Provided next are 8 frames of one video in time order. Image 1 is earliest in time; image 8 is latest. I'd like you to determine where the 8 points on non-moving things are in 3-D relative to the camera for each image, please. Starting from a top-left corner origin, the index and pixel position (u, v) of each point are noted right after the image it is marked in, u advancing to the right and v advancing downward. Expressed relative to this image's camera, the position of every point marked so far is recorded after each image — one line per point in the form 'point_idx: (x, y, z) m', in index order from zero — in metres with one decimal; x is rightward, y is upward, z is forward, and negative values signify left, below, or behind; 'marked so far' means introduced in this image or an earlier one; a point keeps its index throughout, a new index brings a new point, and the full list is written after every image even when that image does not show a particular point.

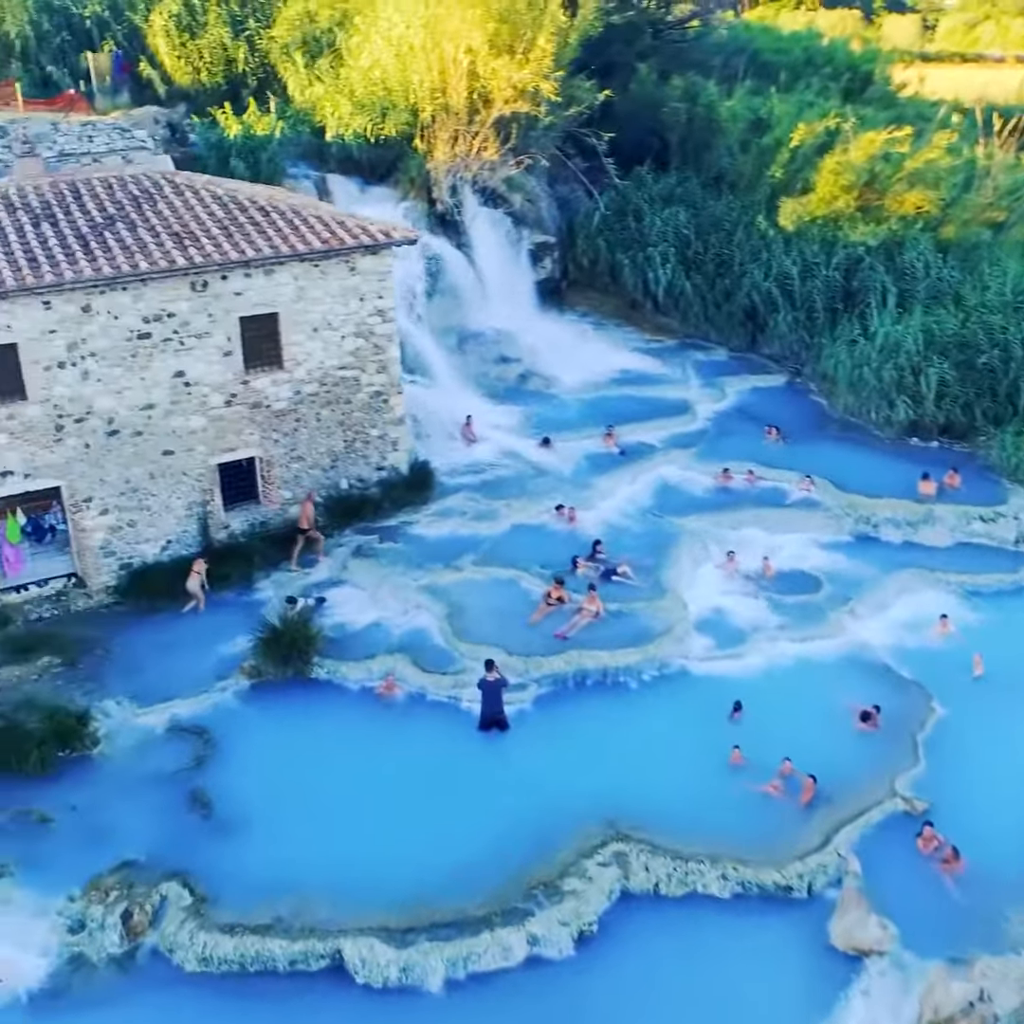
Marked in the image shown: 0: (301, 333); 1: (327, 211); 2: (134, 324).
0: (-2.5, +2.1, +15.0) m
1: (-2.3, +3.7, +15.3) m
2: (-4.2, +2.1, +14.0) m
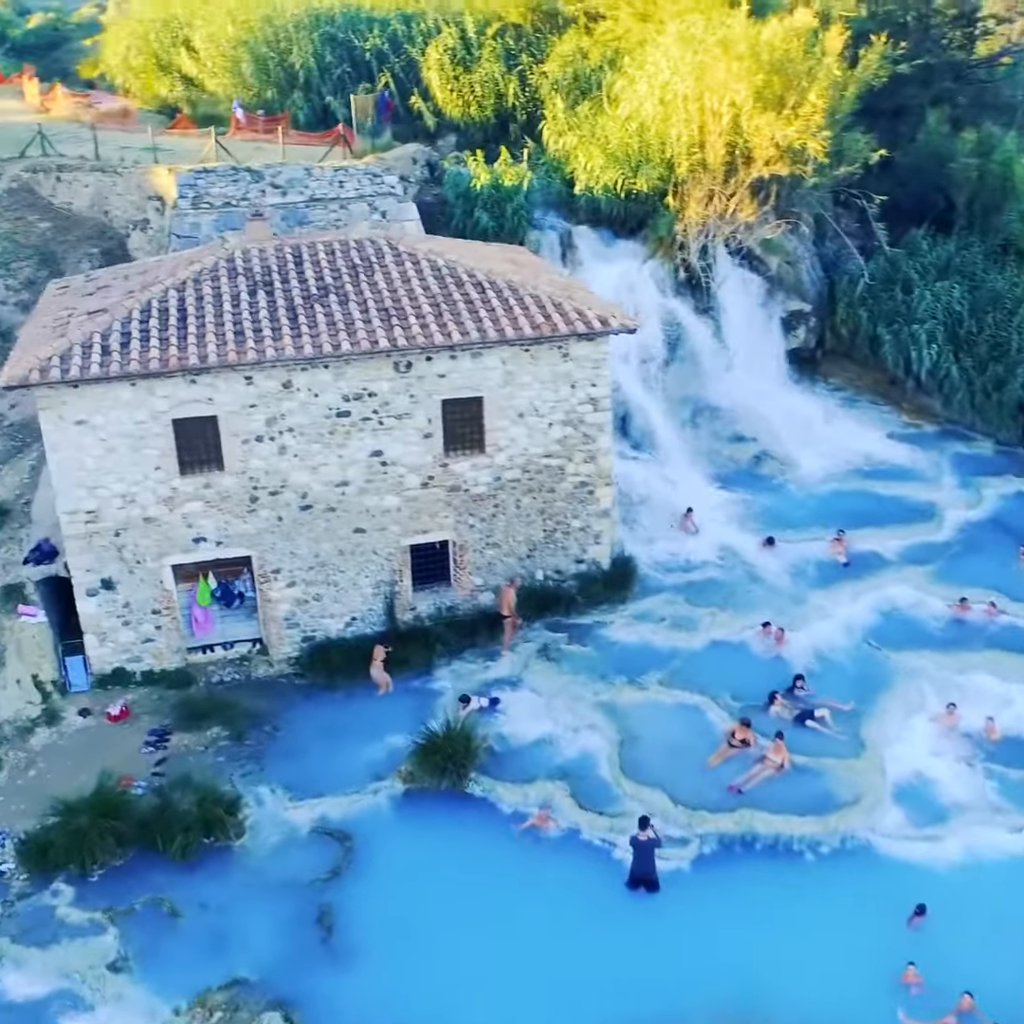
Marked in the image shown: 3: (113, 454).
0: (-0.1, +1.1, +14.4) m
1: (+0.4, +2.6, +14.6) m
2: (-2.0, +1.2, +13.8) m
3: (-4.3, +0.6, +13.5) m
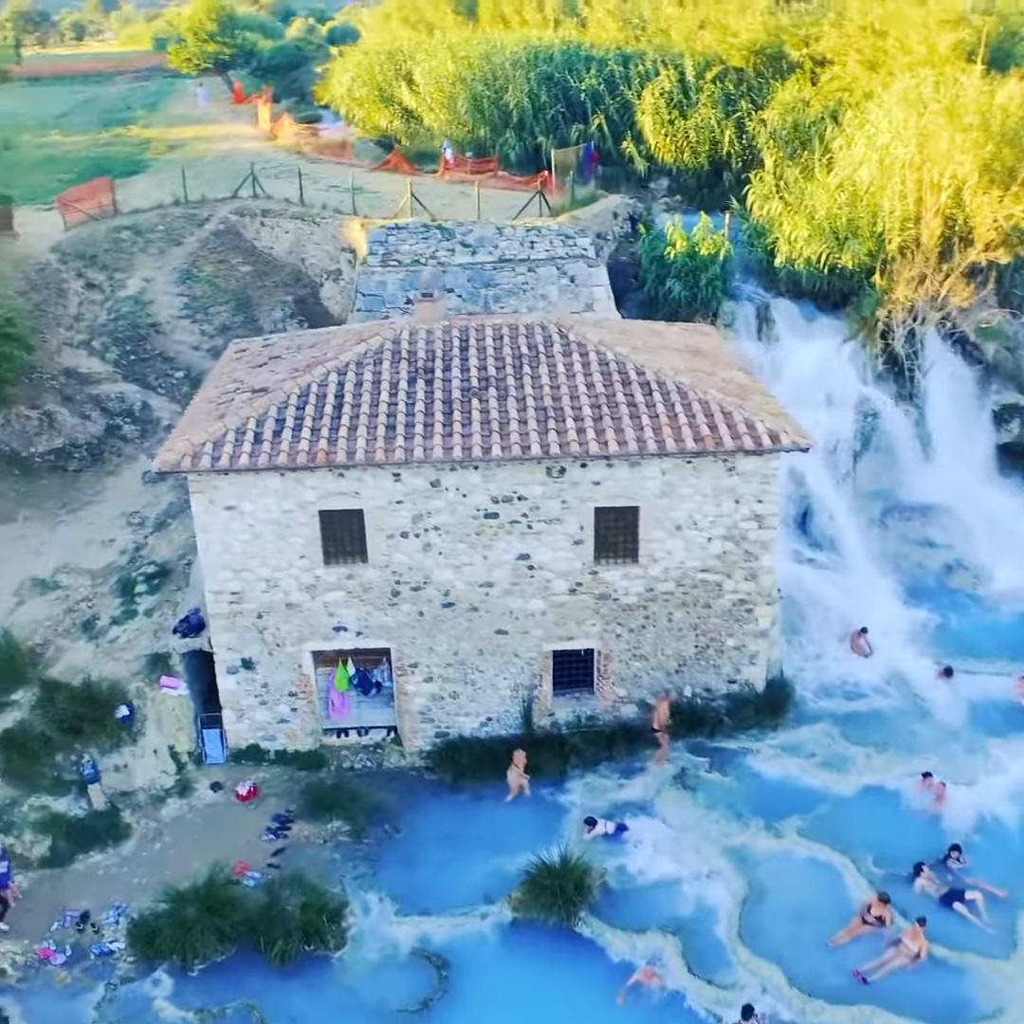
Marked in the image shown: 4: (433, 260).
0: (+1.6, -0.2, +13.7) m
1: (+2.3, +1.3, +13.8) m
2: (-0.3, +0.1, +13.4) m
3: (-2.7, -0.3, +13.5) m
4: (-1.2, +3.9, +19.0) m
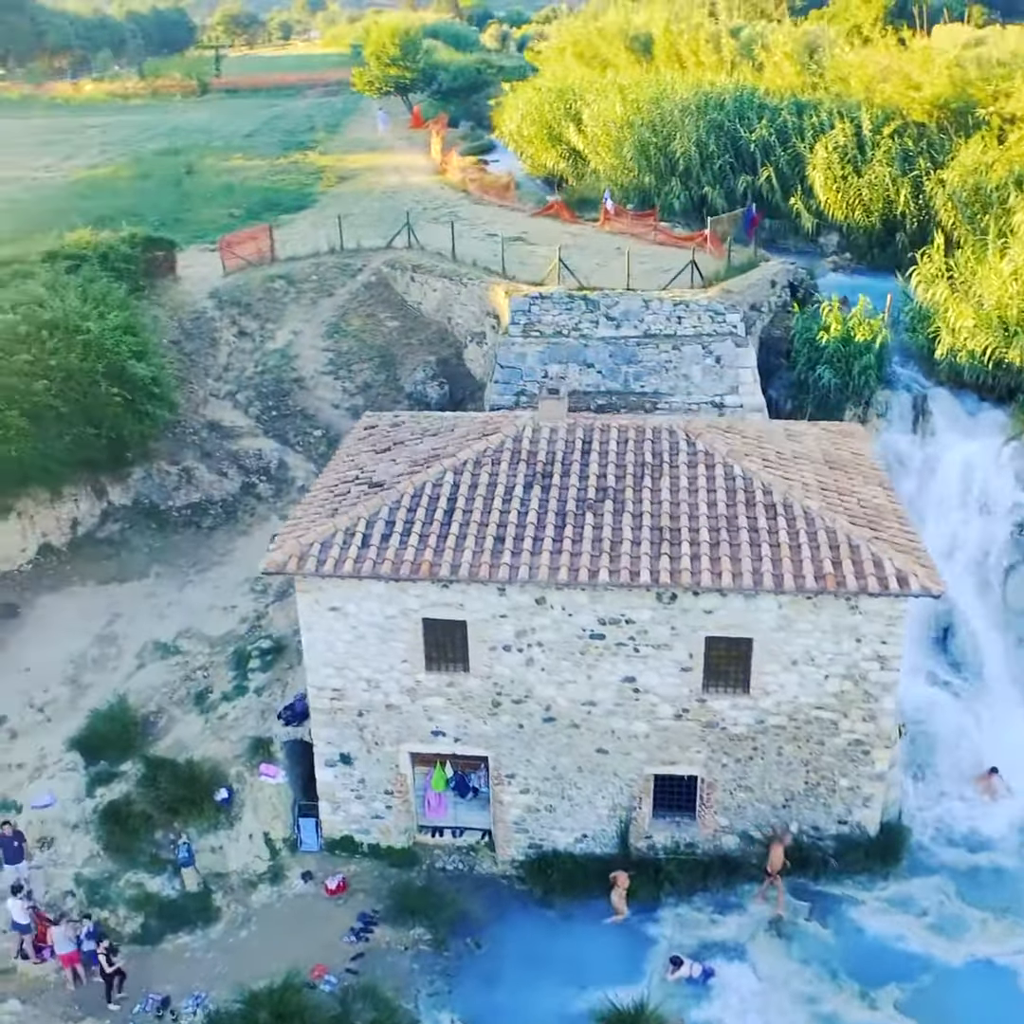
0: (+2.7, -1.6, +13.0) m
1: (+3.5, -0.2, +13.0) m
2: (+0.8, -1.2, +13.0) m
3: (-1.6, -1.4, +13.4) m
4: (+1.0, +2.7, +18.6) m
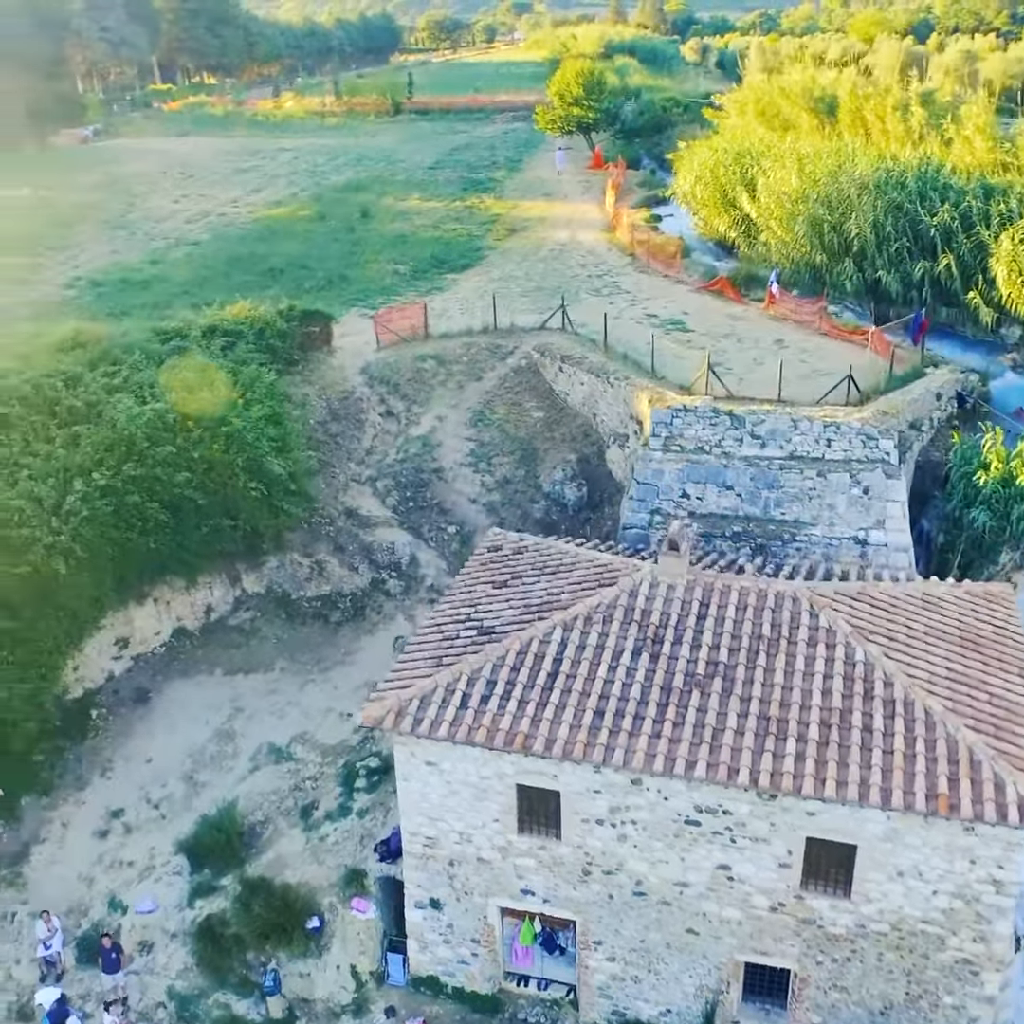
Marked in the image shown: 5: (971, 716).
0: (+3.6, -3.6, +12.3) m
1: (+4.4, -2.2, +12.2) m
2: (+1.7, -3.0, +12.6) m
3: (-0.6, -3.0, +13.3) m
4: (+3.0, +0.9, +18.0) m
5: (+4.6, -2.0, +12.5) m
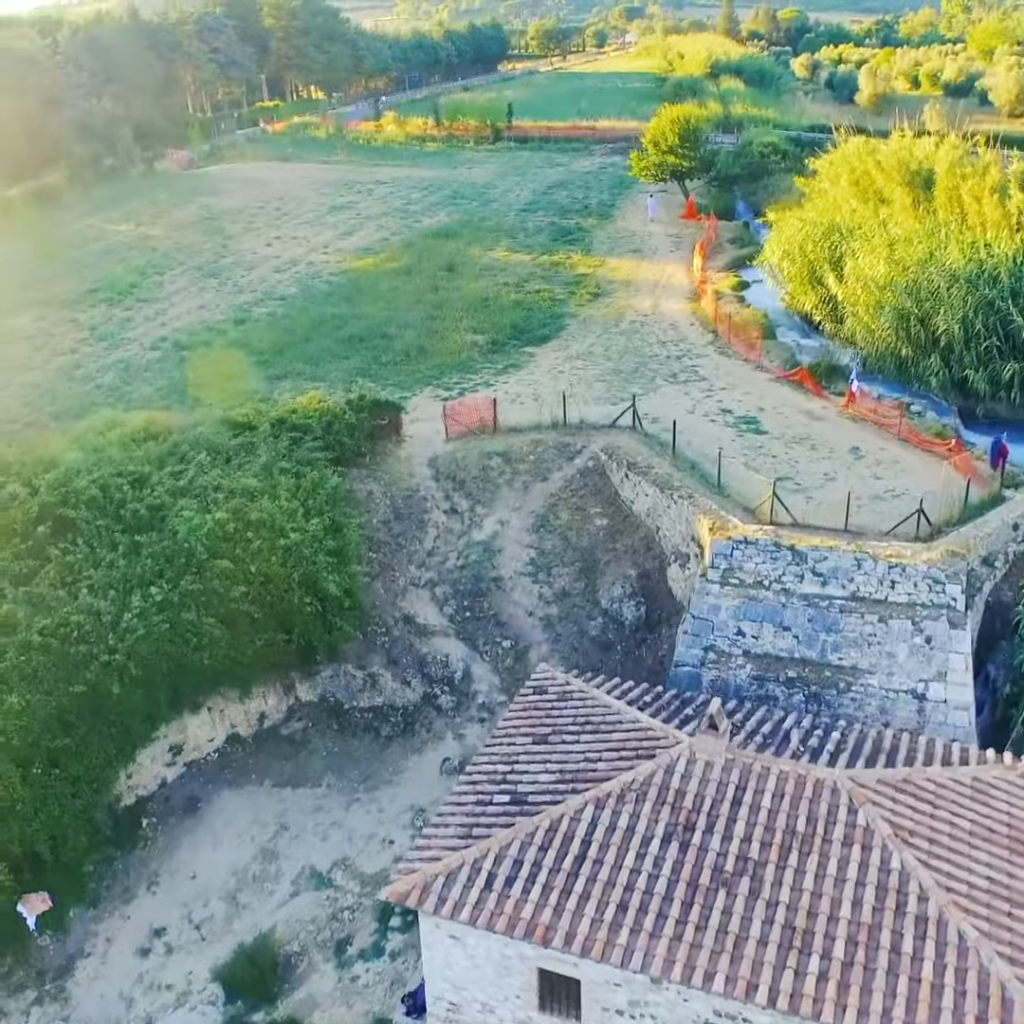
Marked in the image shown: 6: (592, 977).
0: (+3.7, -5.6, +12.0) m
1: (+4.6, -4.3, +11.7) m
2: (+1.9, -5.0, +12.4) m
3: (-0.4, -4.9, +13.3) m
4: (+3.7, -1.0, +17.6) m
5: (+4.8, -4.1, +12.1) m
6: (+0.8, -4.8, +12.7) m
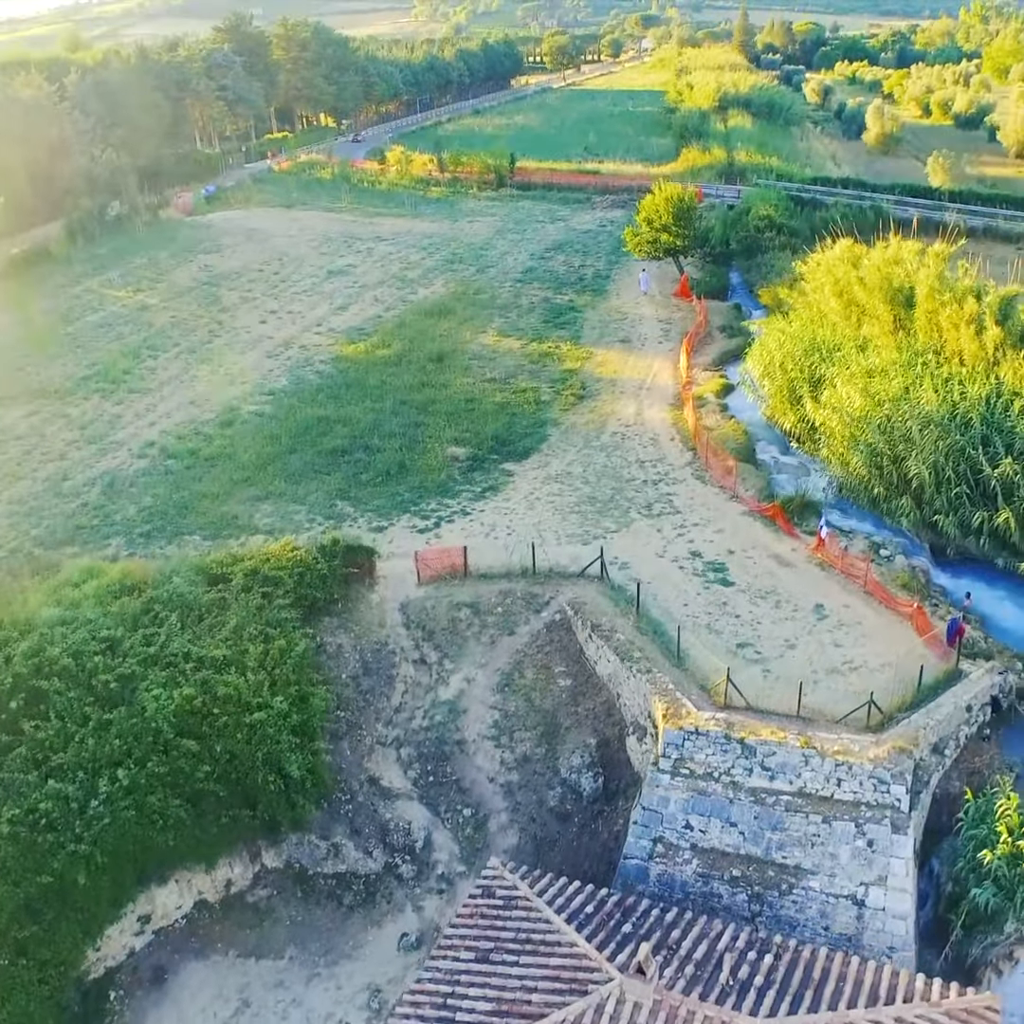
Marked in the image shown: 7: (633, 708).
0: (+2.9, -8.6, +12.5) m
1: (+3.8, -7.3, +12.2) m
2: (+1.1, -7.9, +12.9) m
3: (-1.1, -7.8, +13.9) m
4: (+3.1, -3.8, +18.0) m
5: (+4.0, -7.1, +12.6) m
6: (0.0, -7.7, +13.3) m
7: (+1.9, -3.1, +19.9) m
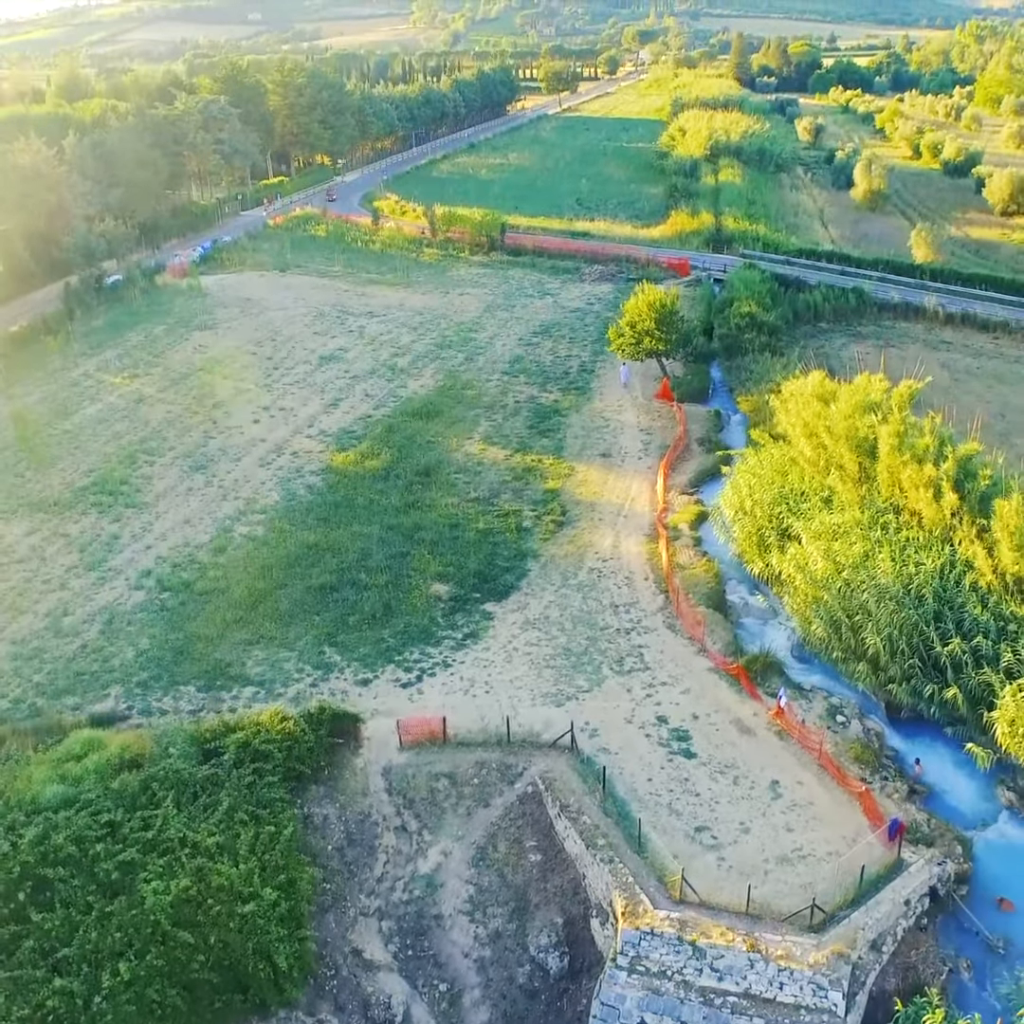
0: (+2.4, -12.3, +14.3) m
1: (+3.3, -11.0, +13.9) m
2: (+0.6, -11.6, +14.7) m
3: (-1.6, -11.4, +15.6) m
4: (+2.6, -7.3, +19.5) m
5: (+3.5, -10.8, +14.3) m
6: (-0.5, -11.3, +15.0) m
7: (+1.5, -6.5, +21.4) m
